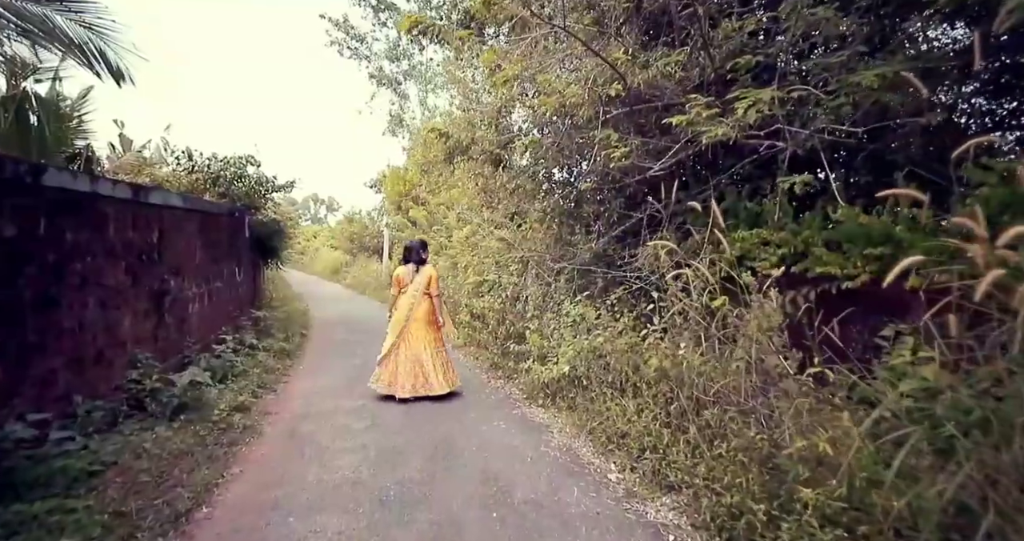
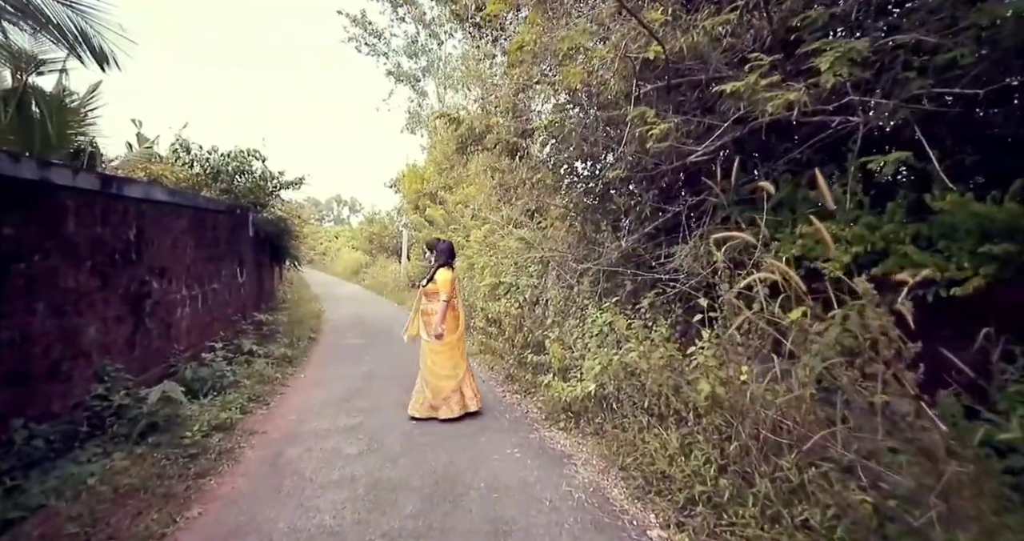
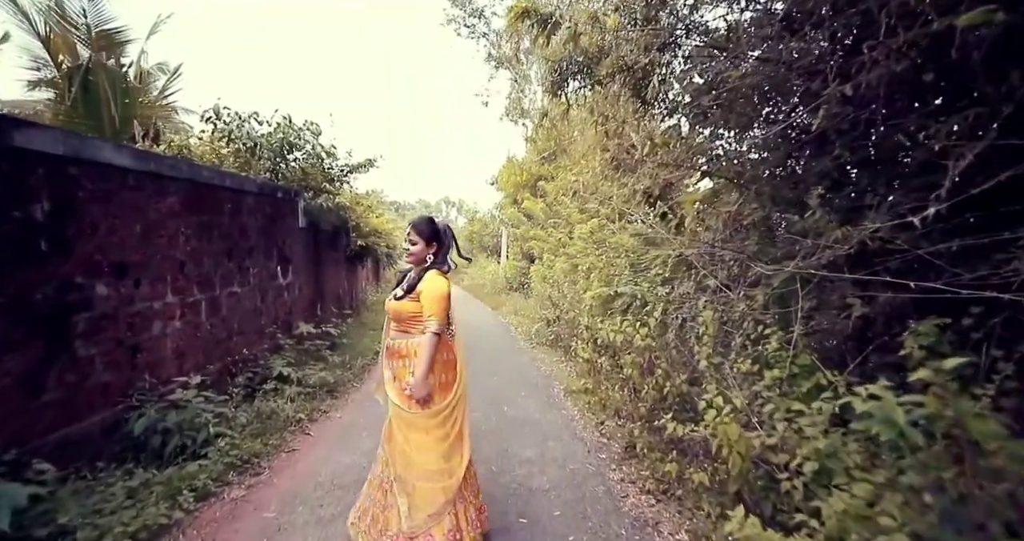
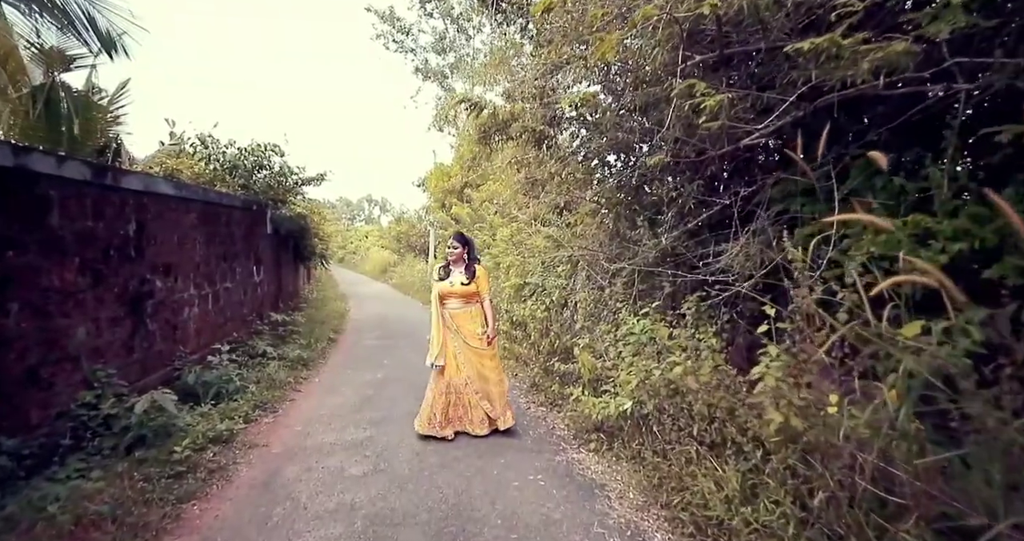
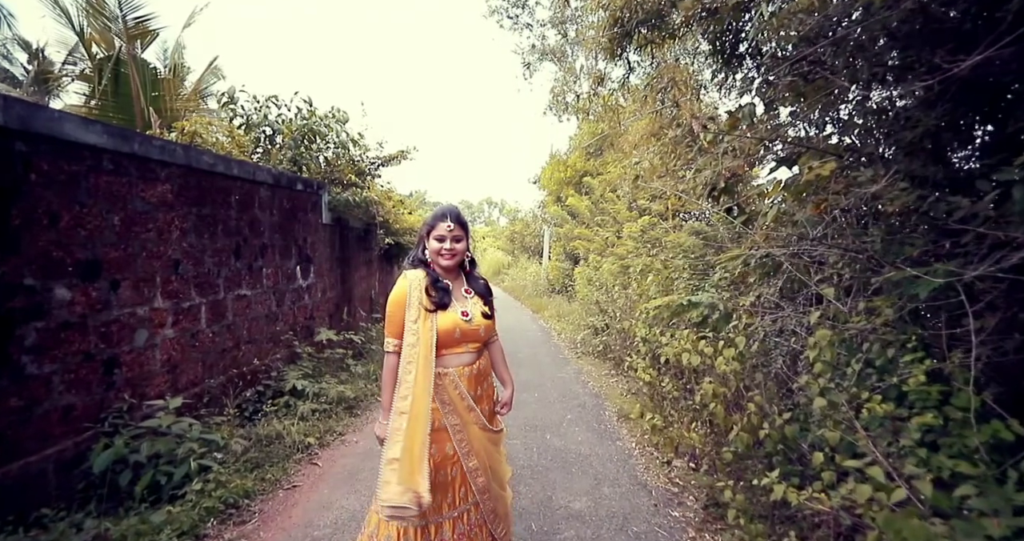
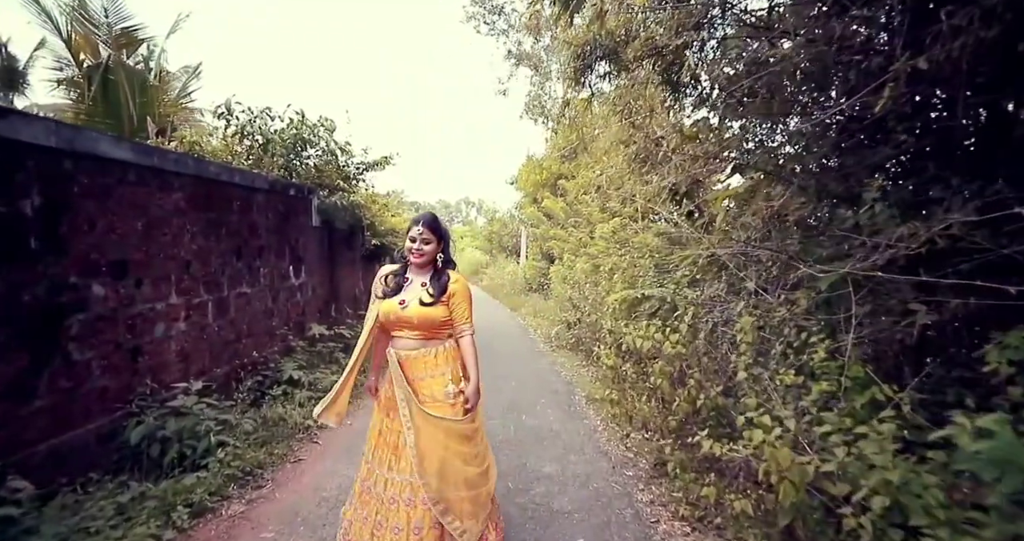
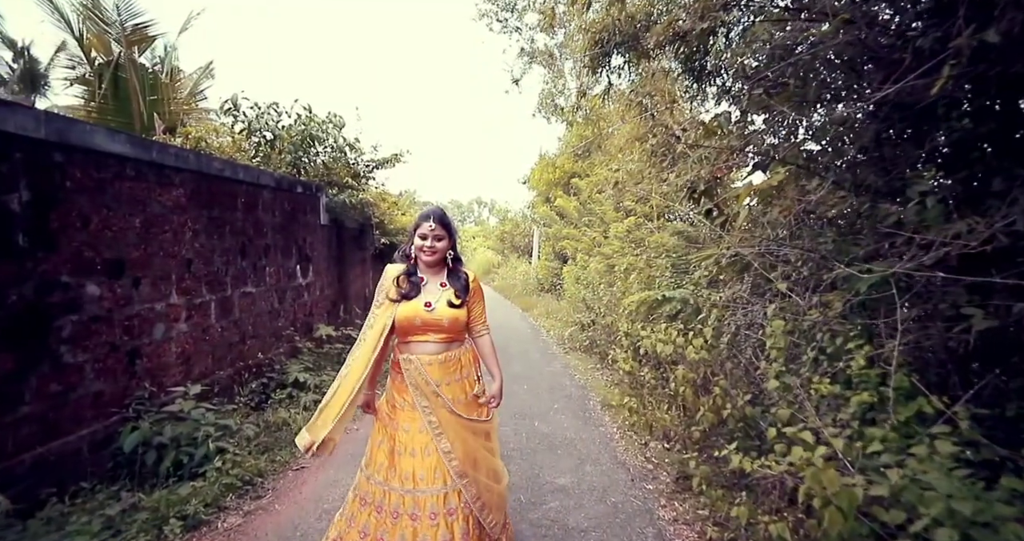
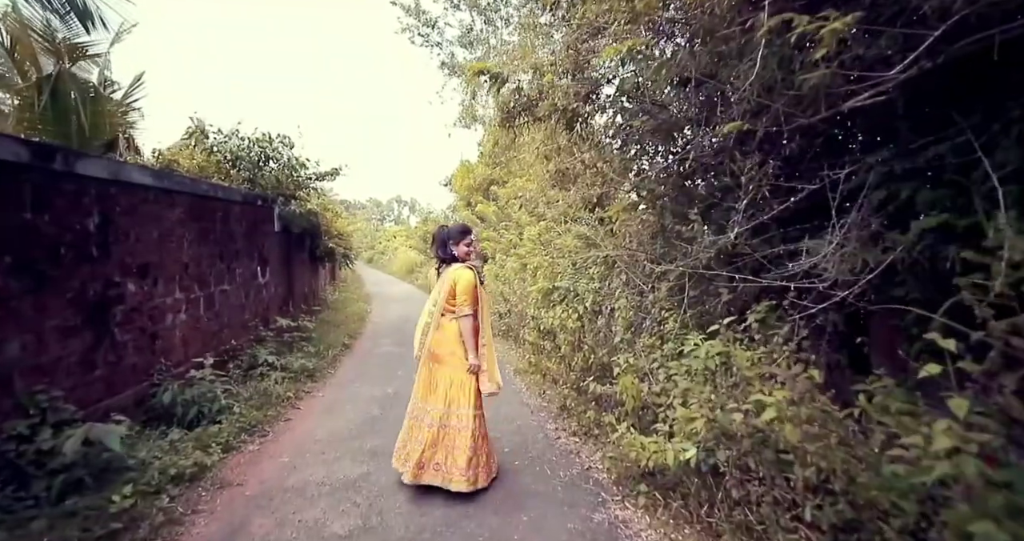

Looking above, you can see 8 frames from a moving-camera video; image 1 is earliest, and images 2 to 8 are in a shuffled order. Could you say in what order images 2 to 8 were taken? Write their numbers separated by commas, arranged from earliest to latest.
2, 4, 8, 3, 6, 7, 5
